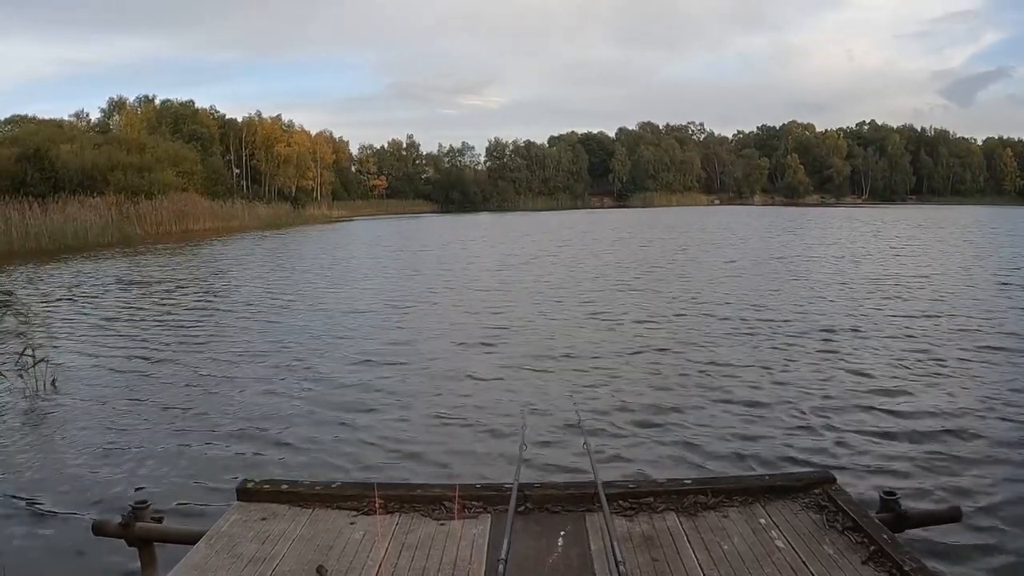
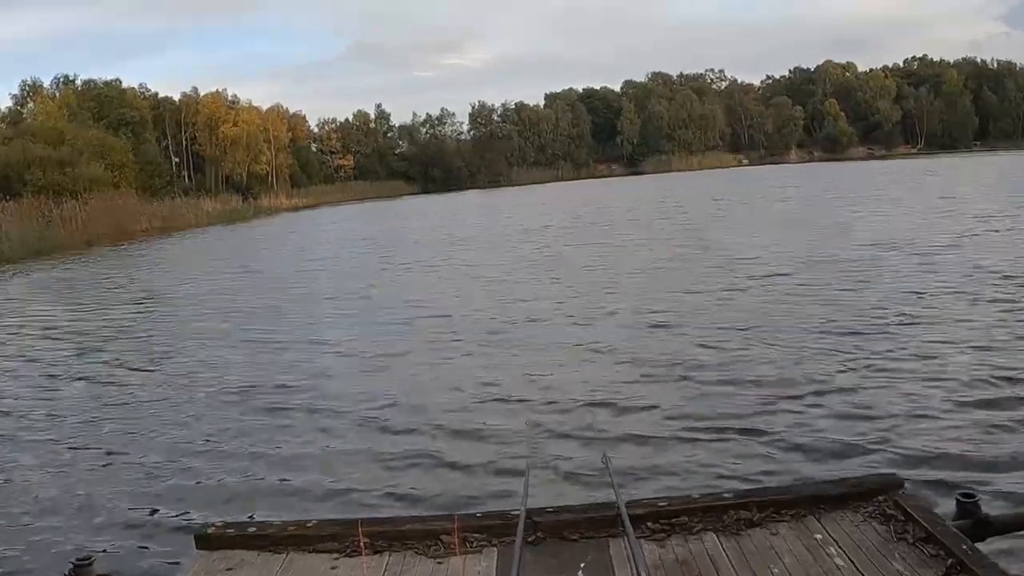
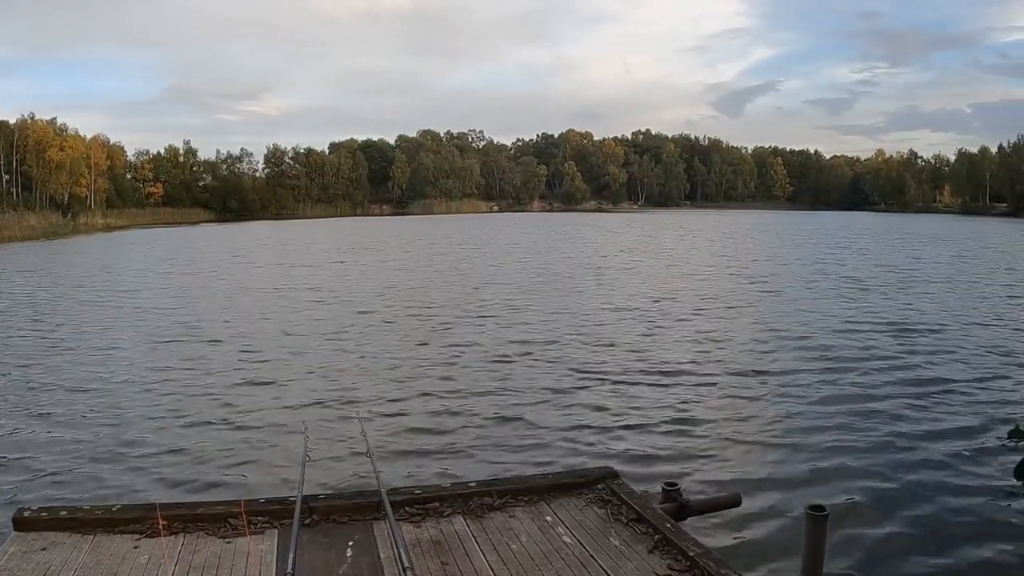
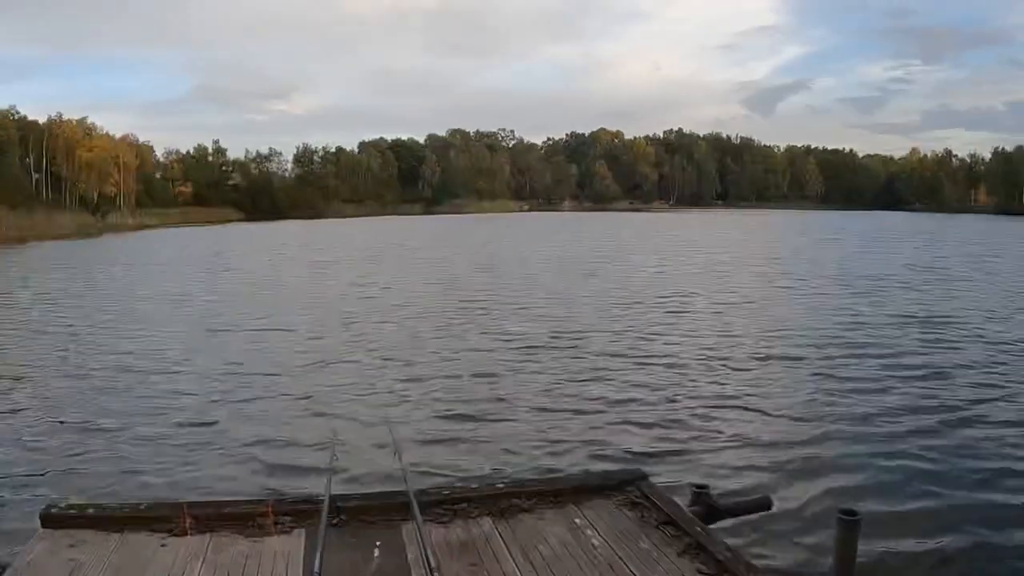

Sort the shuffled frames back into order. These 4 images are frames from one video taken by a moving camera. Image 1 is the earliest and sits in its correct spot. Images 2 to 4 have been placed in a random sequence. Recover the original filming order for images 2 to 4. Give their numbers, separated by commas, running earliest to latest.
2, 4, 3
